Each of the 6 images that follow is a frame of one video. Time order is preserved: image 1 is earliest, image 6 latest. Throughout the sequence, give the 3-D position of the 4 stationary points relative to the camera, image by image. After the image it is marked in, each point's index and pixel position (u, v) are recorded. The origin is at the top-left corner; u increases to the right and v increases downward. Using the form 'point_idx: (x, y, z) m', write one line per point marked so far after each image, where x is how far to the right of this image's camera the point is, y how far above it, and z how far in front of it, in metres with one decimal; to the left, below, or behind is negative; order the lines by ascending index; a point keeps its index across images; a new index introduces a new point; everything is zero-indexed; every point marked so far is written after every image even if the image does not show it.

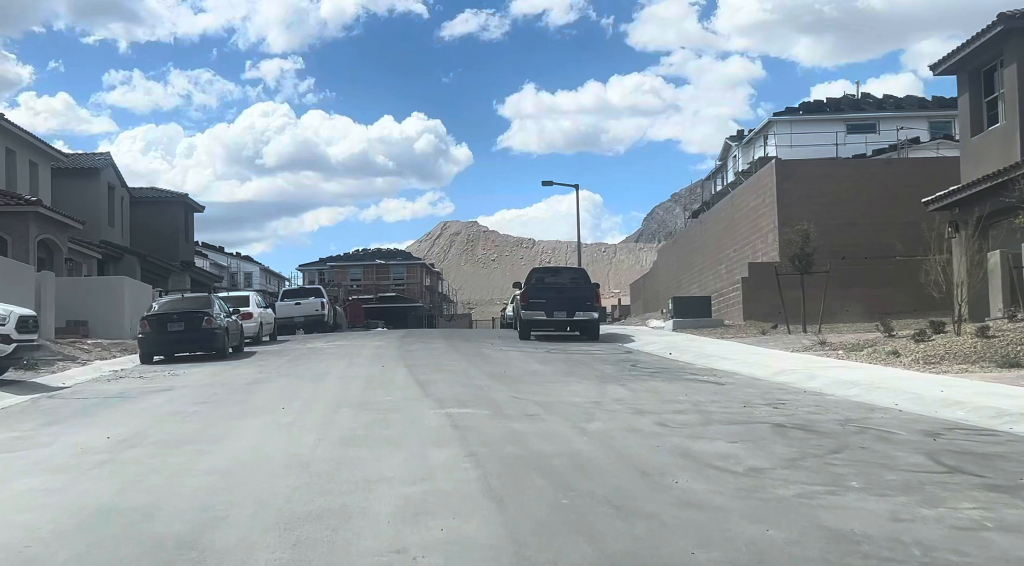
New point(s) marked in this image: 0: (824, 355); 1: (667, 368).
0: (+6.6, -1.5, +18.2) m
1: (+3.0, -1.6, +16.5) m
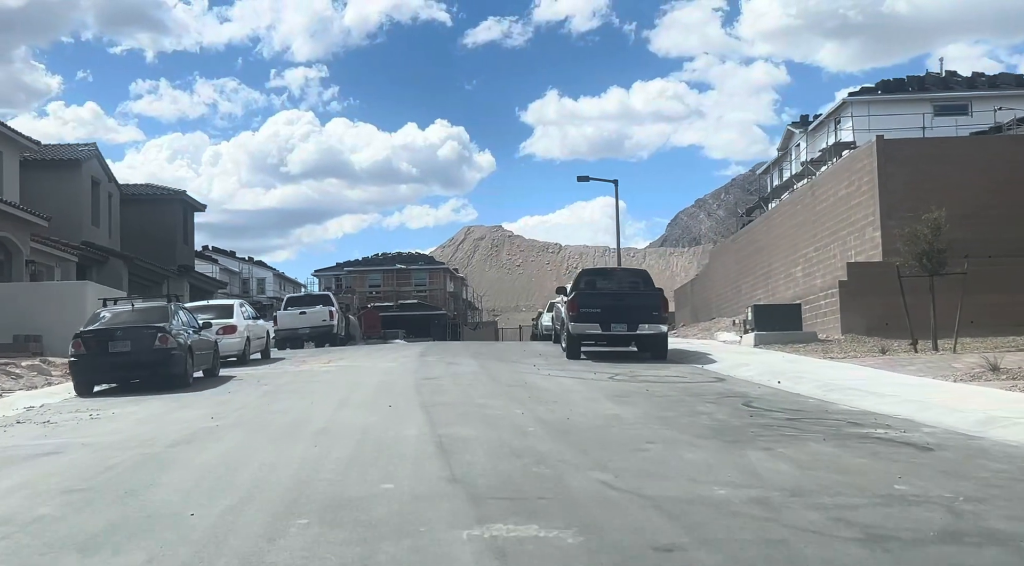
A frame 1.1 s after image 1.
0: (+7.4, -1.5, +12.9) m
1: (+3.8, -1.7, +11.3) m
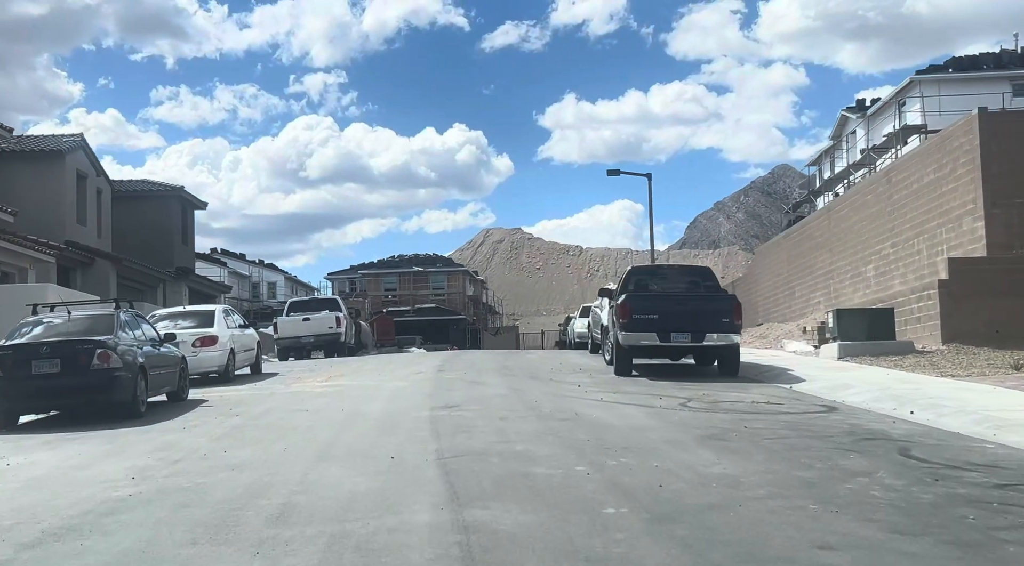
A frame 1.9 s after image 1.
0: (+8.0, -1.5, +9.2) m
1: (+4.3, -1.6, +7.7) m
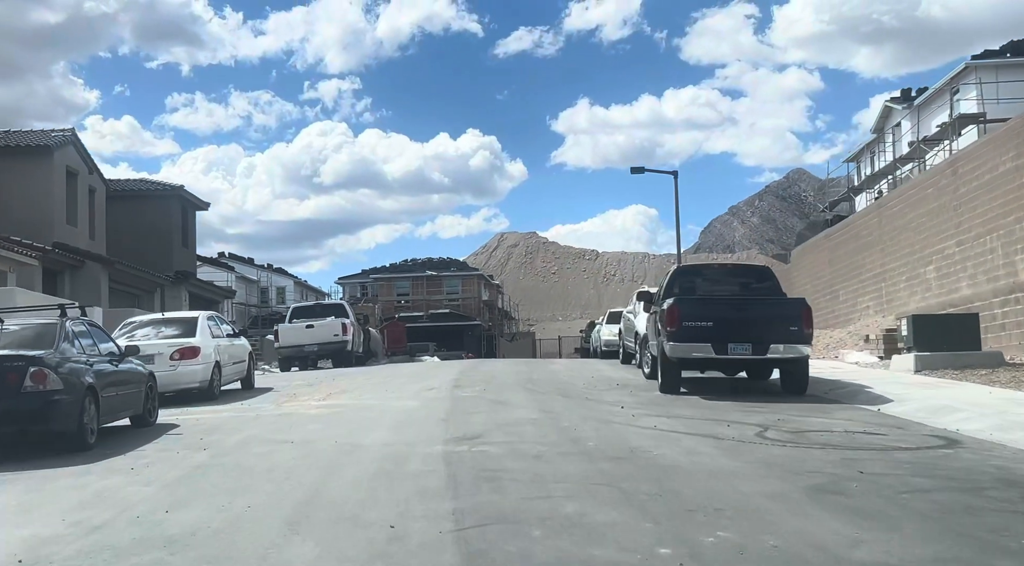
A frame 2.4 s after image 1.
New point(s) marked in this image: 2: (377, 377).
0: (+8.3, -1.5, +6.6) m
1: (+4.6, -1.6, +5.2) m
2: (-3.1, -2.2, +19.9) m
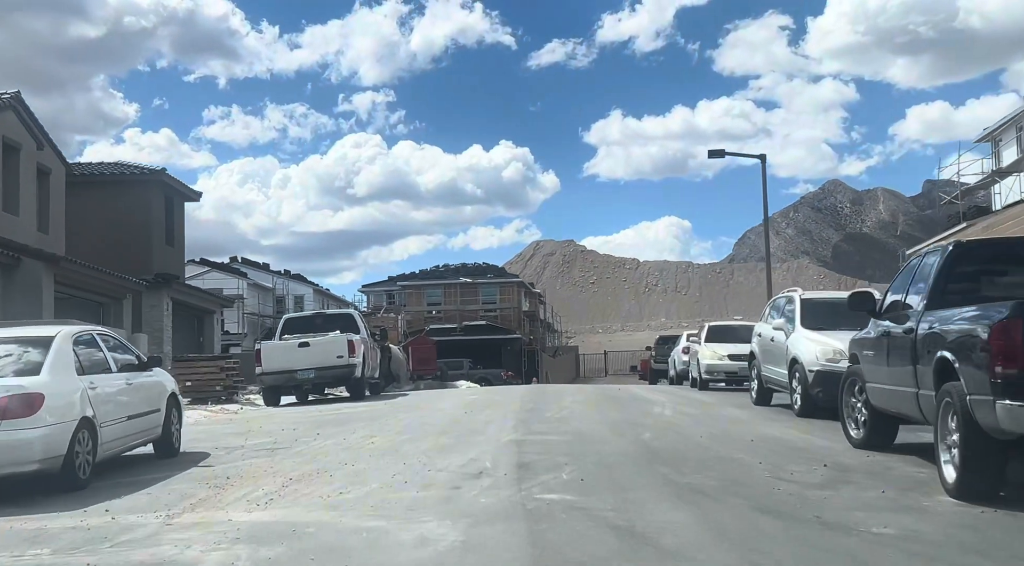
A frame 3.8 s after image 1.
0: (+9.1, -1.3, -0.9) m
1: (+5.4, -1.4, -2.2) m
2: (-1.8, -2.1, +12.7) m
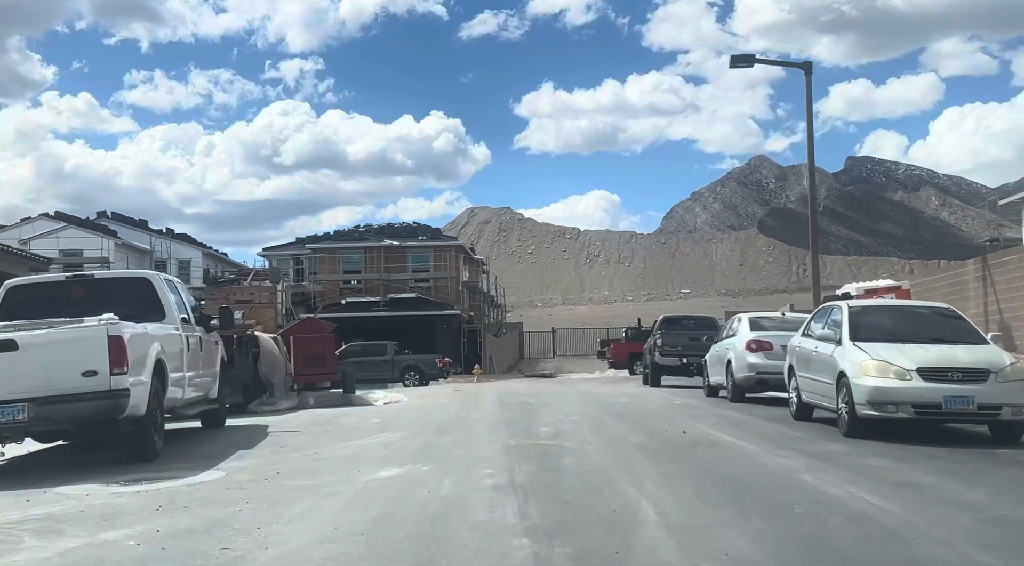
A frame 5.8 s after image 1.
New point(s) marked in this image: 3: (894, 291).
0: (+10.3, -1.3, -10.5) m
1: (+6.7, -1.4, -12.1) m
2: (-1.7, -1.6, +2.2) m
3: (+8.6, -0.2, +19.5) m
